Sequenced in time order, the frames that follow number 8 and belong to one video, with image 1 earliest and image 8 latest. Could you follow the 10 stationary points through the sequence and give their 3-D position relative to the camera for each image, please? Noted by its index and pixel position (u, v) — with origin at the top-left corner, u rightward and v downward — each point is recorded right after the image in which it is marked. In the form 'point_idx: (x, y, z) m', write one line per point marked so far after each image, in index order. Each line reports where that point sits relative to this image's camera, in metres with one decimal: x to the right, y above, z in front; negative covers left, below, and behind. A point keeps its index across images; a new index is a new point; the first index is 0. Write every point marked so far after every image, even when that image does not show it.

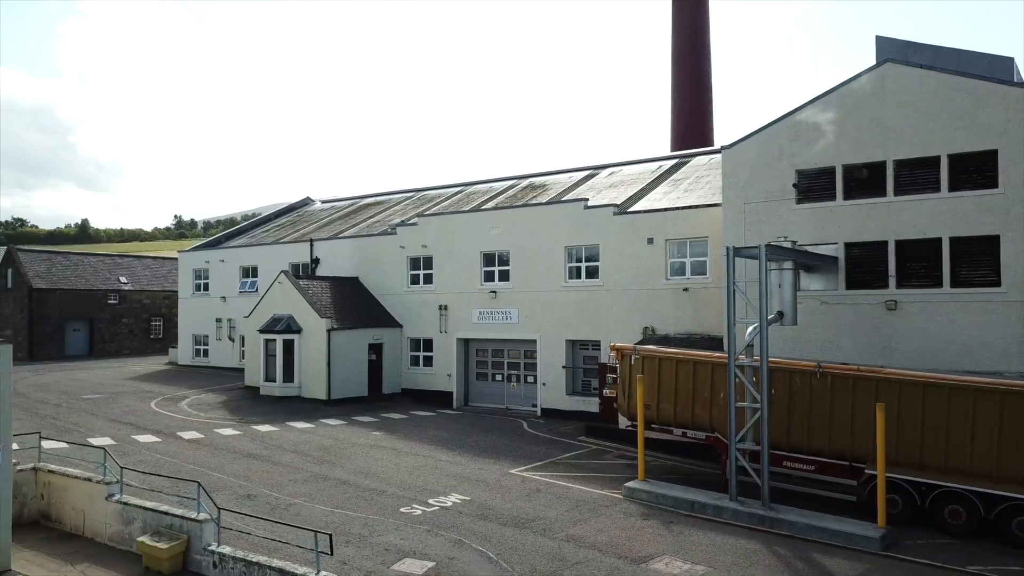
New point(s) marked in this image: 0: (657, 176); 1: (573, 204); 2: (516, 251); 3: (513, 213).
0: (+3.7, +2.9, +19.2) m
1: (+1.4, +1.9, +17.1) m
2: (+0.1, +0.9, +17.9) m
3: (0.0, +1.7, +18.0) m
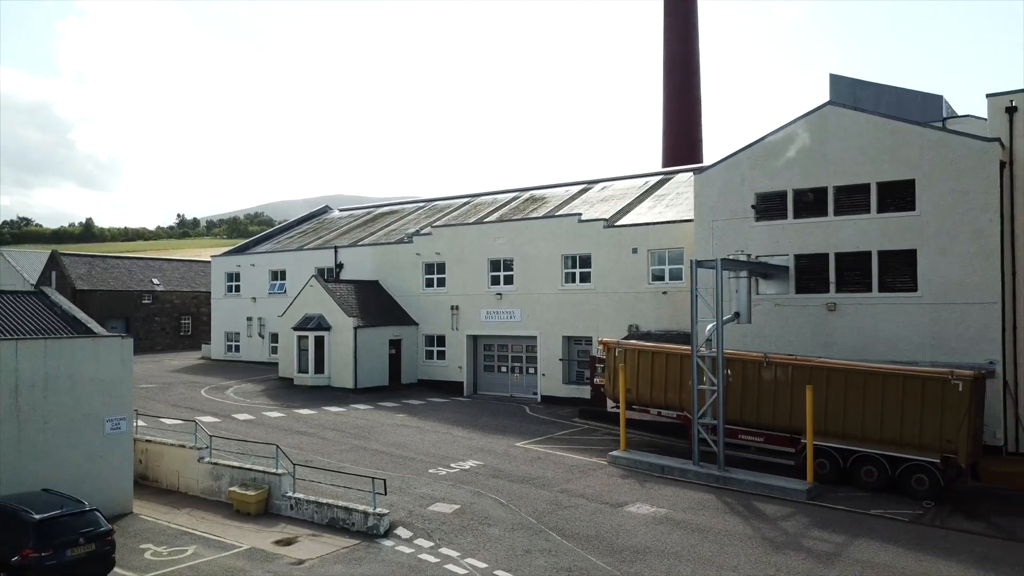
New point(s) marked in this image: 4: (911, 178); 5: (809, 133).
0: (+3.8, +2.8, +21.8) m
1: (+1.4, +1.8, +19.6) m
2: (+0.2, +0.8, +20.5) m
3: (+0.1, +1.7, +20.6) m
4: (+7.4, +2.1, +14.1) m
5: (+6.0, +3.1, +15.3) m
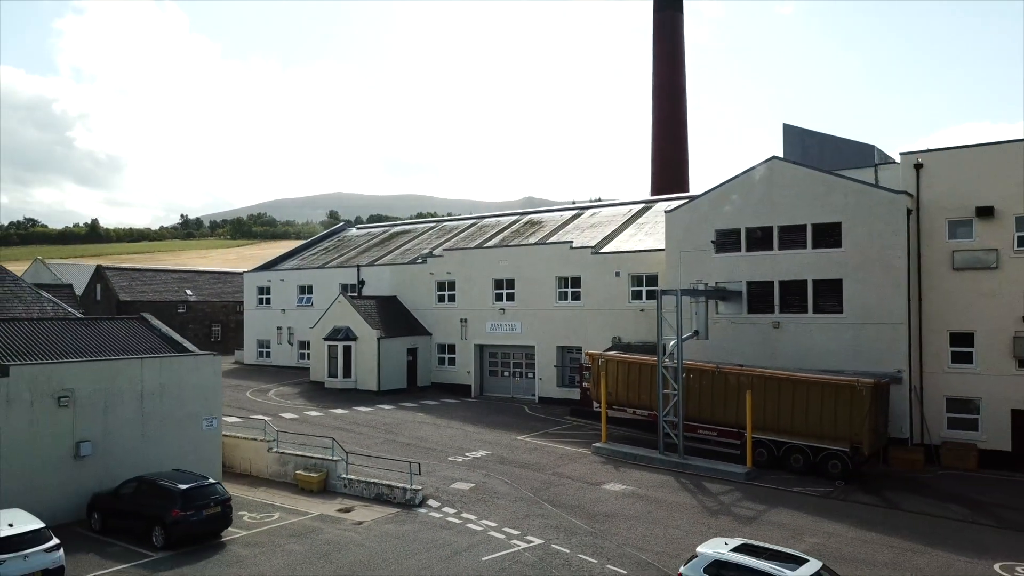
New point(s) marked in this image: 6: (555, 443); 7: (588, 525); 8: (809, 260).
0: (+3.8, +2.3, +25.0) m
1: (+1.5, +1.3, +22.8) m
2: (+0.2, +0.3, +23.7) m
3: (+0.1, +1.2, +23.8) m
4: (+7.5, +1.5, +17.4) m
5: (+6.0, +2.6, +18.5) m
6: (+1.1, -3.6, +17.4) m
7: (+1.2, -3.8, +12.1) m
8: (+7.0, +0.7, +17.8) m
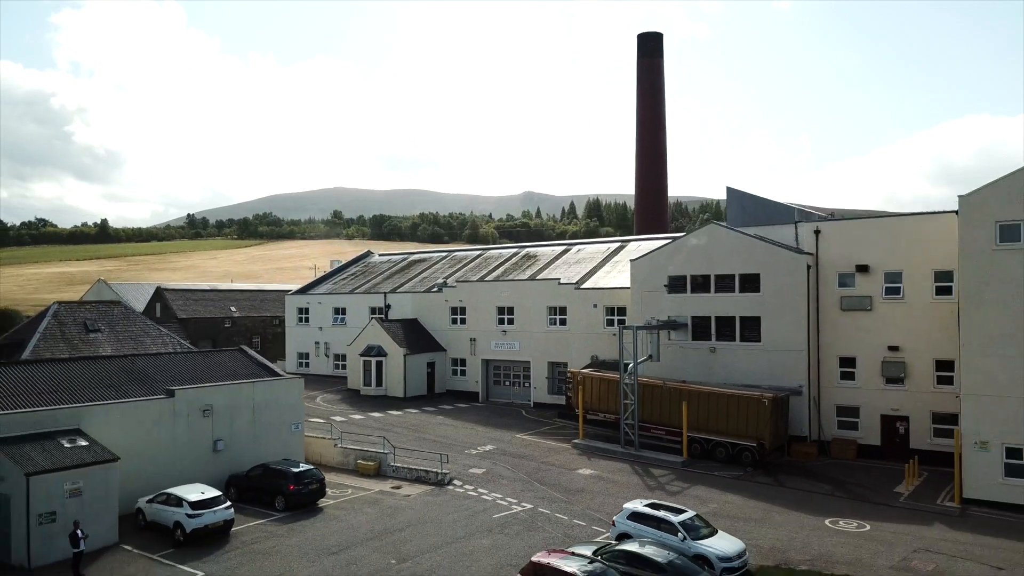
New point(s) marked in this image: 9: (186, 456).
0: (+3.8, +1.3, +30.6) m
1: (+1.5, +0.3, +28.5) m
2: (+0.2, -0.7, +29.3) m
3: (+0.1, +0.1, +29.4) m
4: (+7.5, +0.5, +23.0) m
5: (+6.0, +1.5, +24.1) m
6: (+1.1, -4.7, +23.1) m
7: (+1.2, -4.9, +17.8) m
8: (+7.0, -0.4, +23.4) m
9: (-7.6, -3.9, +17.6) m
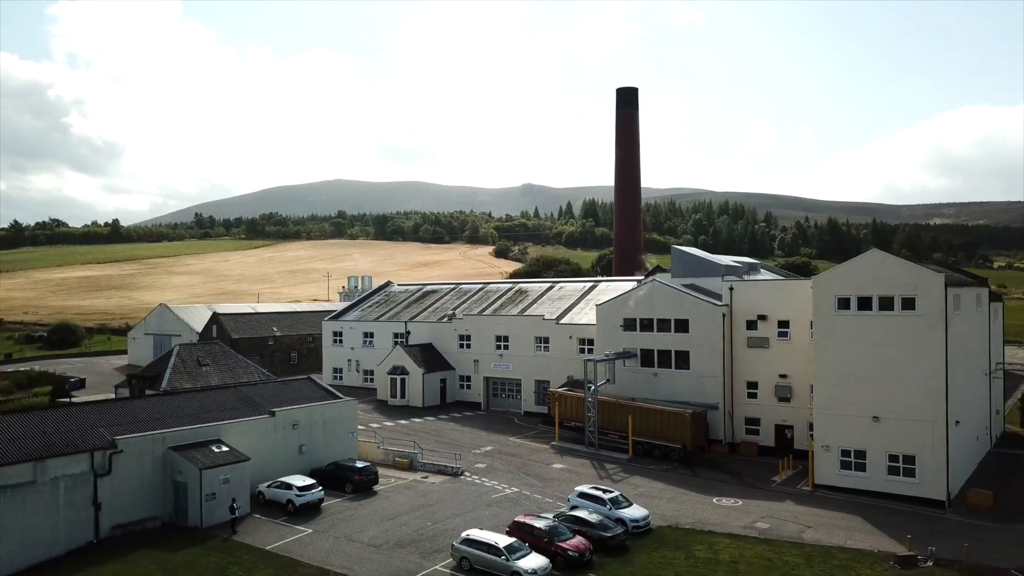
0: (+3.5, -0.3, +38.7) m
1: (+1.2, -1.4, +36.5) m
2: (0.0, -2.3, +37.4) m
3: (-0.1, -1.5, +37.5) m
4: (+7.2, -1.2, +31.1) m
5: (+5.7, -0.2, +32.1) m
6: (+0.8, -6.4, +31.2) m
7: (+1.0, -6.7, +25.9) m
8: (+6.7, -2.1, +31.5) m
9: (-7.8, -5.7, +25.6) m
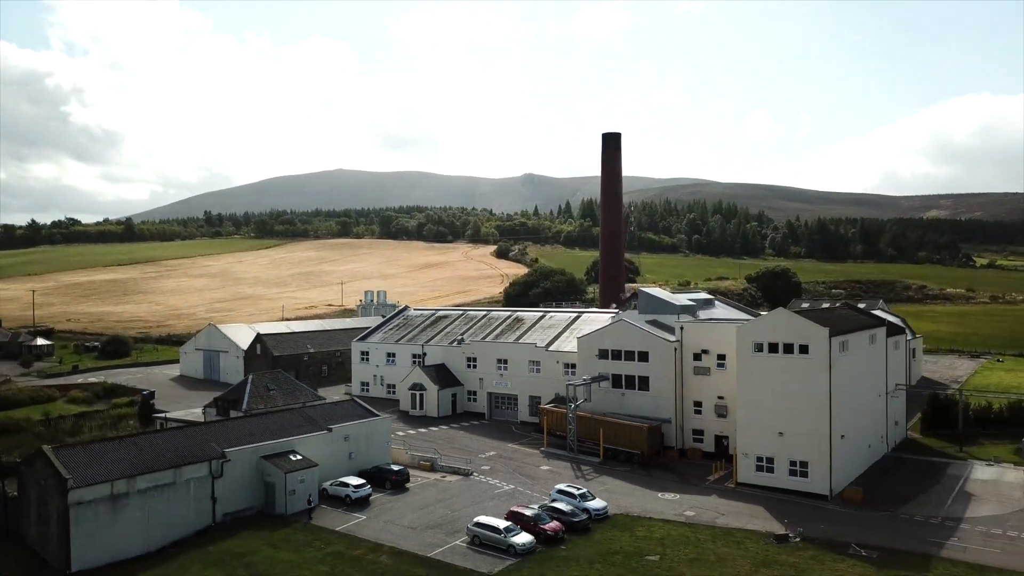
0: (+3.4, -2.3, +47.0) m
1: (+1.1, -3.4, +44.9) m
2: (-0.1, -4.3, +45.8) m
3: (-0.2, -3.5, +45.9) m
4: (+7.1, -3.3, +39.4) m
5: (+5.6, -2.2, +40.5) m
6: (+0.7, -8.4, +39.7) m
7: (+0.9, -8.8, +34.4) m
8: (+6.6, -4.2, +39.9) m
9: (-7.9, -7.9, +34.1) m
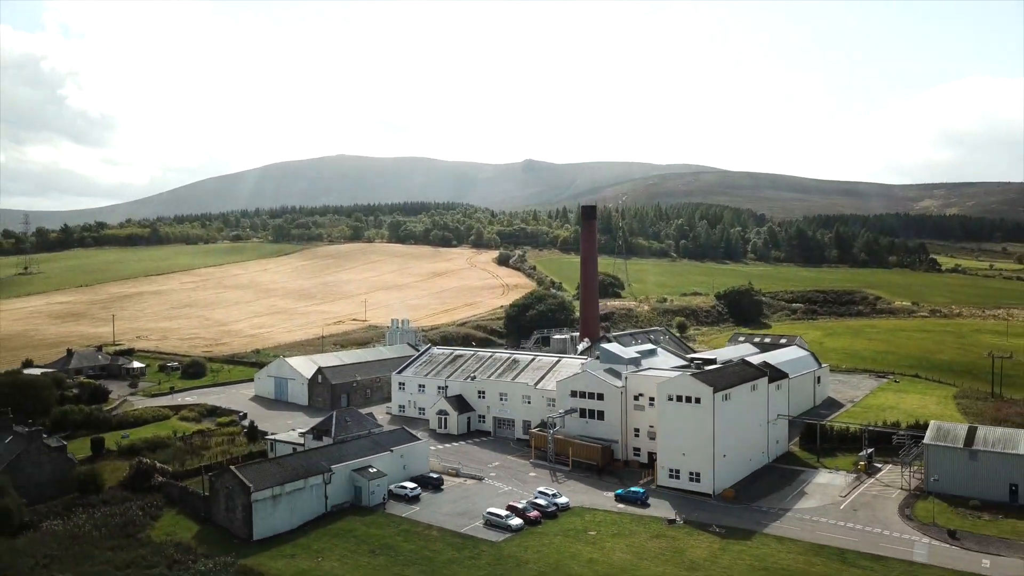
0: (+3.3, -6.8, +65.0) m
1: (+1.0, -8.0, +62.9) m
2: (-0.3, -8.9, +63.8) m
3: (-0.3, -8.0, +63.9) m
4: (+7.0, -8.0, +57.5) m
5: (+5.5, -6.9, +58.5) m
6: (+0.6, -13.2, +57.8) m
7: (+0.7, -13.7, +52.5) m
8: (+6.5, -8.9, +57.9) m
9: (-8.1, -12.7, +52.2) m
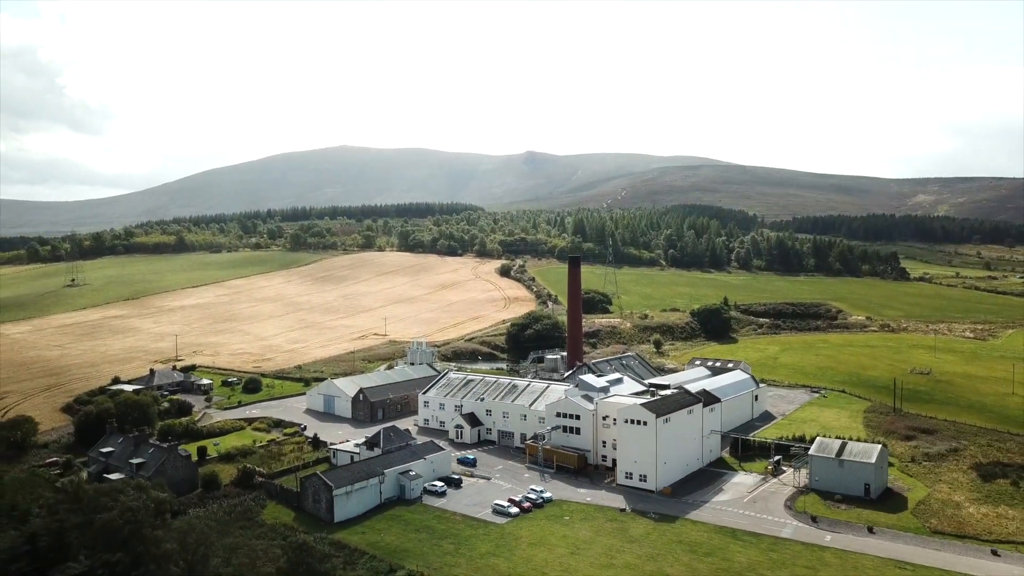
0: (+3.3, -11.7, +84.8) m
1: (+1.0, -12.9, +82.7) m
2: (-0.3, -13.8, +83.7) m
3: (-0.3, -12.9, +83.7) m
4: (+7.0, -13.0, +77.2) m
5: (+5.5, -11.9, +78.3) m
6: (+0.6, -18.1, +77.7) m
7: (+0.7, -18.7, +72.4) m
8: (+6.5, -13.9, +77.7) m
9: (-8.1, -17.8, +72.1) m
